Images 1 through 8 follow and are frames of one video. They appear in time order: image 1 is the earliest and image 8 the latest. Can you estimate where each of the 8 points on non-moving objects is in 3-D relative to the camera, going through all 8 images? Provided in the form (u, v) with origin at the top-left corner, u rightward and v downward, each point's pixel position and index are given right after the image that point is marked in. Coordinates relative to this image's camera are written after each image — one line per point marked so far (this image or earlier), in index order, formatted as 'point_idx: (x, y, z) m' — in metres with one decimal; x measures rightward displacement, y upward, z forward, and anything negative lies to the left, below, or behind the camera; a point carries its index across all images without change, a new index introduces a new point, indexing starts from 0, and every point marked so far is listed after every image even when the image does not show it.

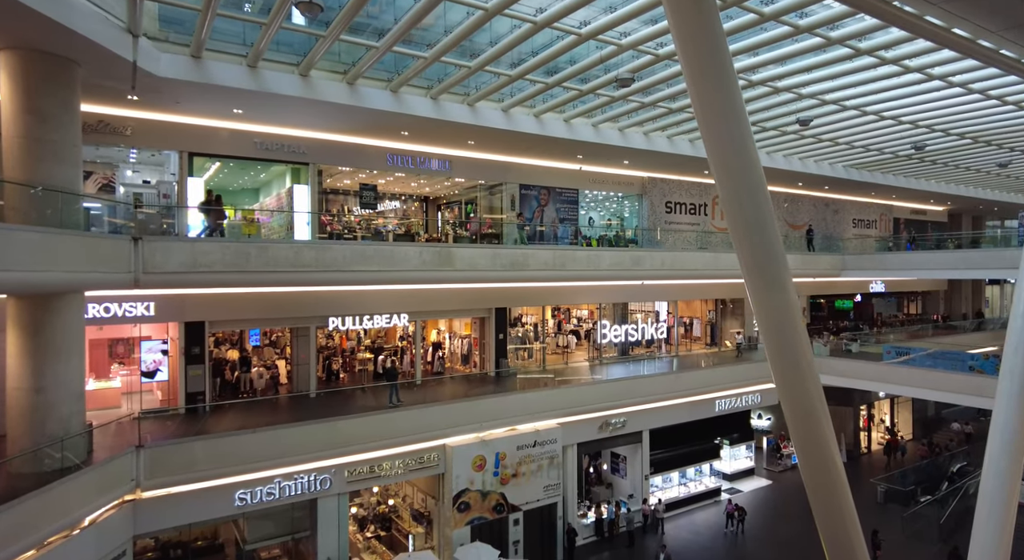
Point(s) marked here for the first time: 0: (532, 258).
0: (+0.7, +0.8, +19.8) m
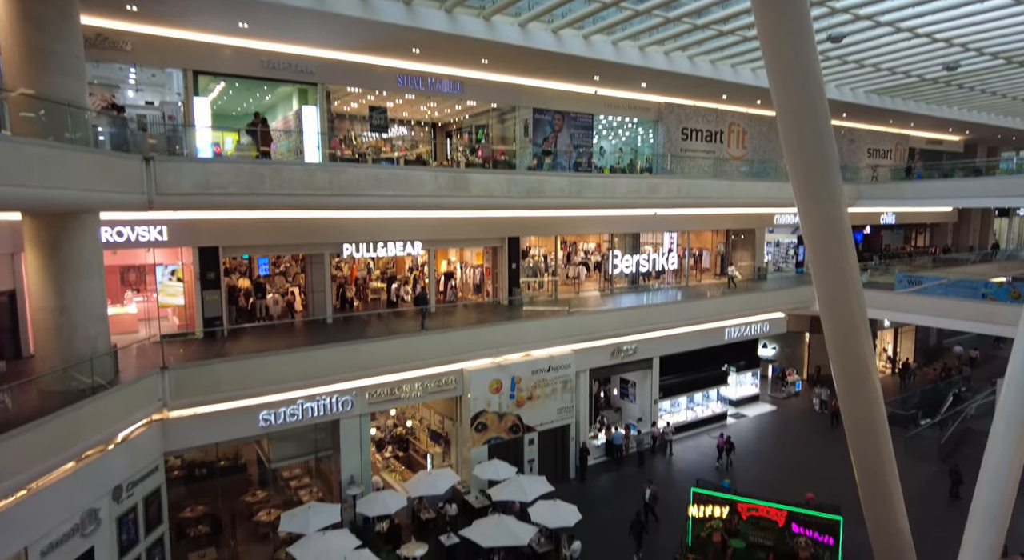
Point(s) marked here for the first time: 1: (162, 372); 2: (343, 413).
0: (+1.1, +3.0, +19.4) m
1: (-7.5, -2.0, +13.6) m
2: (-4.4, -3.4, +16.4) m
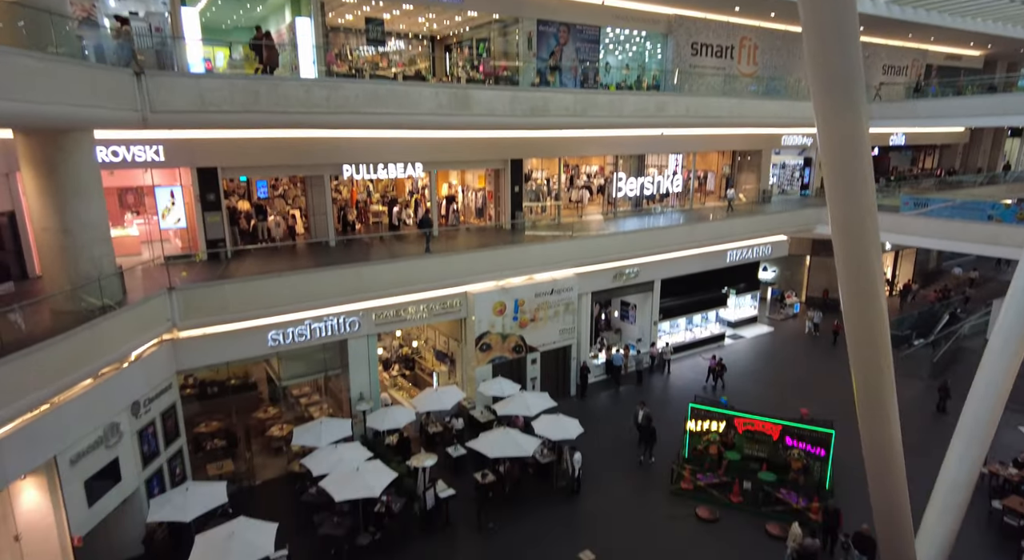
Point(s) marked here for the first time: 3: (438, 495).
0: (+1.2, +5.4, +18.9) m
1: (-7.4, -0.3, +13.7) m
2: (-4.3, -1.4, +16.6) m
3: (-1.6, -4.8, +14.1) m
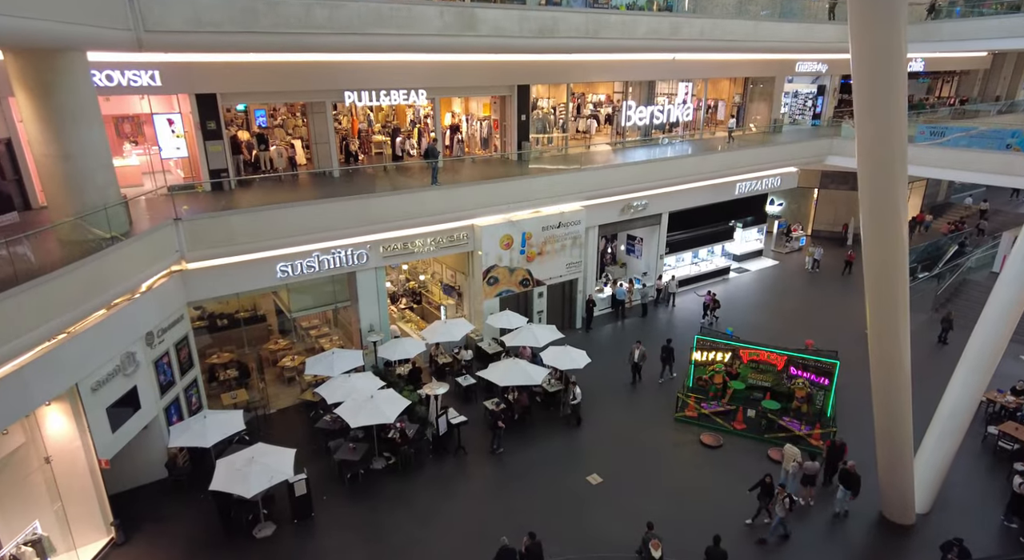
0: (+1.4, +7.4, +18.1) m
1: (-7.2, +1.2, +13.5) m
2: (-4.0, +0.4, +16.6) m
3: (-1.4, -3.3, +14.5) m
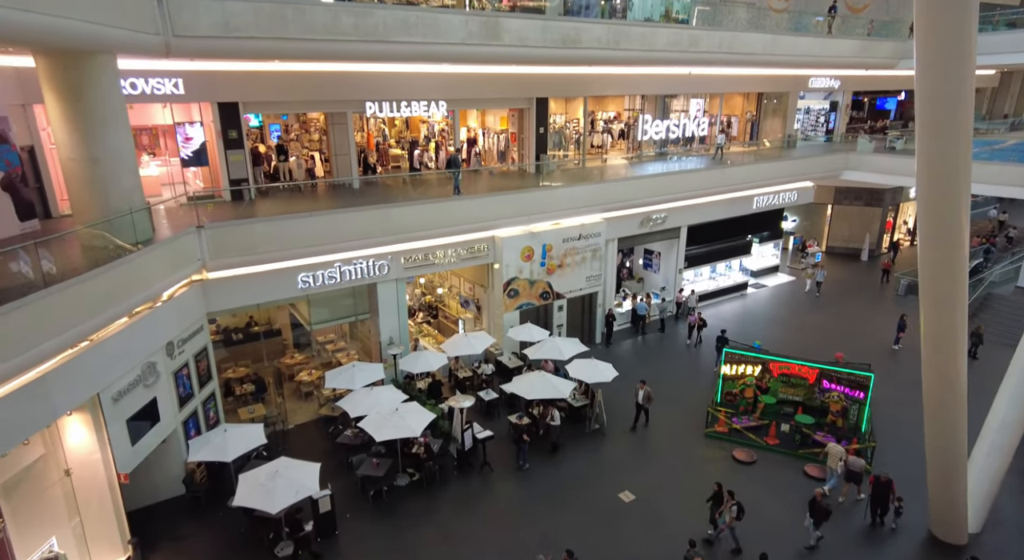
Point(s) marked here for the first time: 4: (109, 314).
0: (+2.1, +7.0, +18.0) m
1: (-6.6, +1.0, +13.2) m
2: (-3.4, +0.1, +16.3) m
3: (-0.8, -3.5, +14.0) m
4: (-6.5, -0.5, +10.2) m
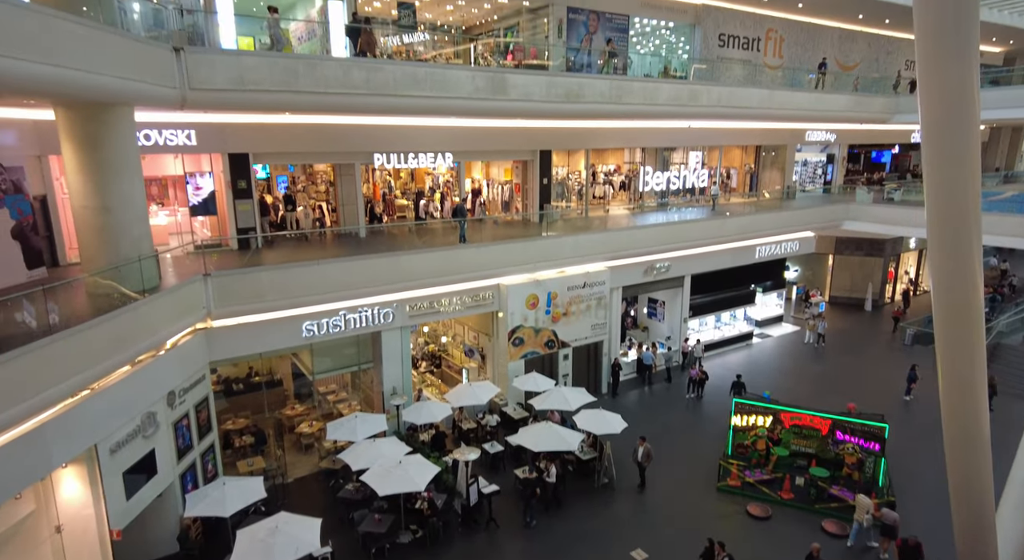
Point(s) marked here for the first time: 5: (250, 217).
0: (+2.2, +5.6, +18.5) m
1: (-6.4, 0.0, +13.2) m
2: (-3.3, -1.1, +16.1) m
3: (-0.7, -4.6, +13.6) m
4: (-6.4, -1.3, +10.0) m
5: (-7.1, +1.7, +17.0) m
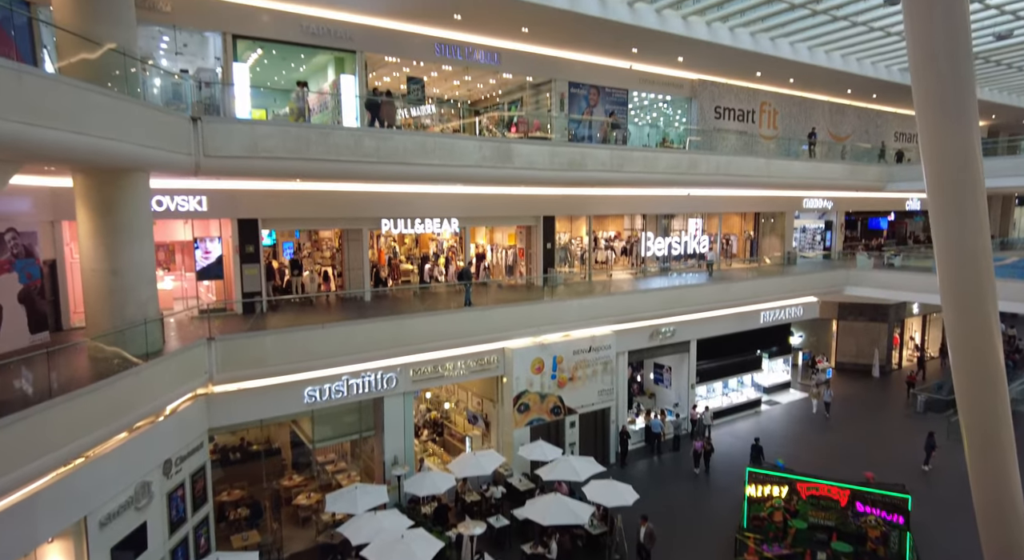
0: (+2.3, +3.7, +18.9) m
1: (-6.3, -1.3, +13.0) m
2: (-3.1, -2.8, +15.8) m
3: (-0.5, -5.9, +13.0) m
4: (-6.2, -2.3, +9.7) m
5: (-7.0, -0.1, +17.0) m
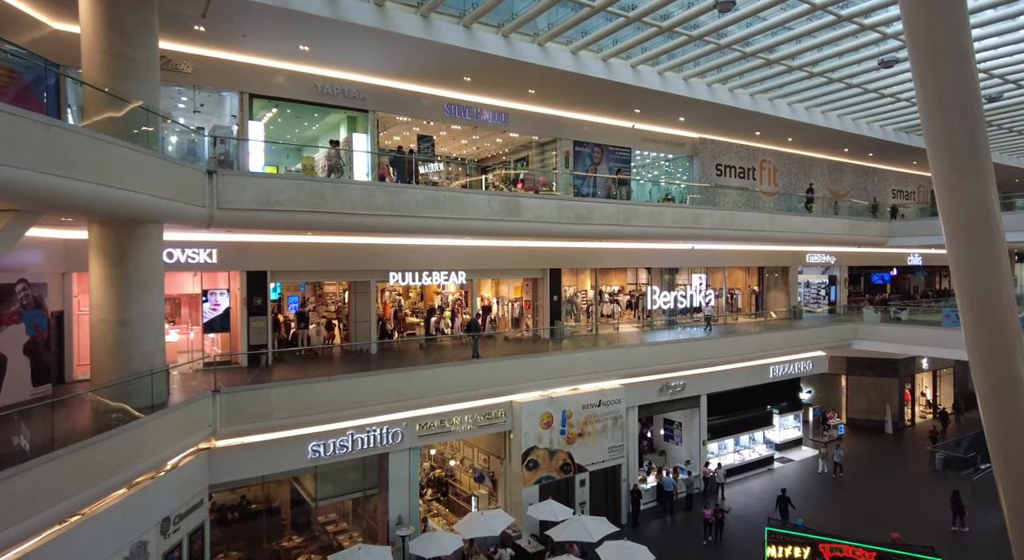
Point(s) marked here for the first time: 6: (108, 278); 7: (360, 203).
0: (+2.5, +2.1, +19.1) m
1: (-6.1, -2.4, +12.8) m
2: (-2.9, -4.1, +15.5) m
3: (-0.3, -6.9, +12.3) m
4: (-6.0, -3.0, +9.4) m
5: (-6.8, -1.5, +16.9) m
6: (-7.2, 0.0, +11.0) m
7: (-3.6, +1.8, +14.6) m
